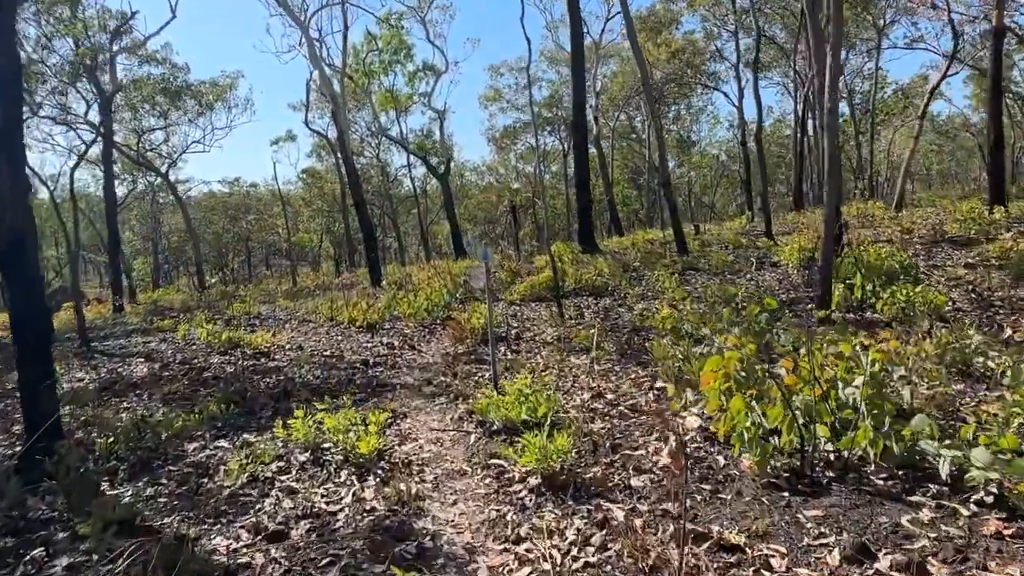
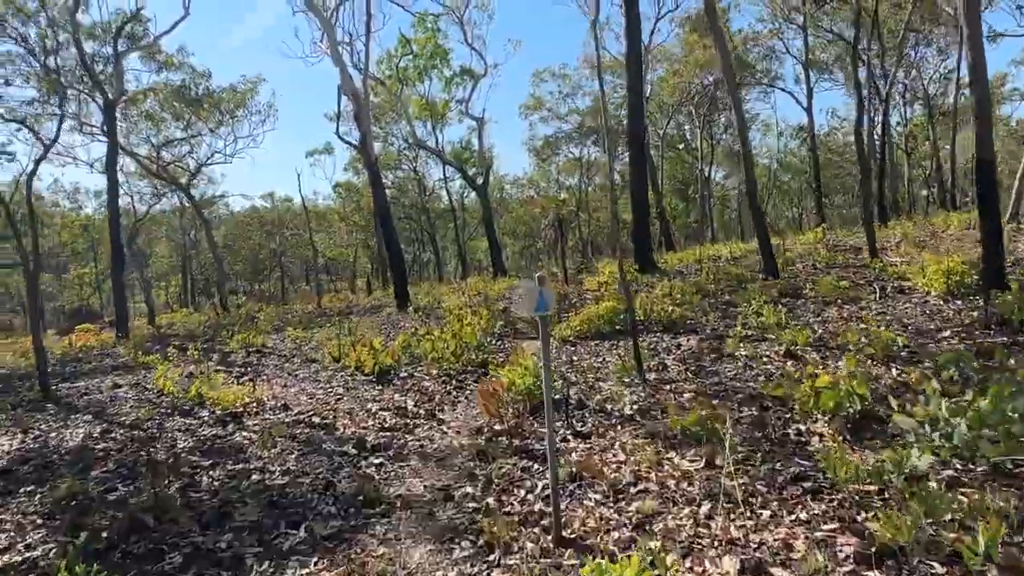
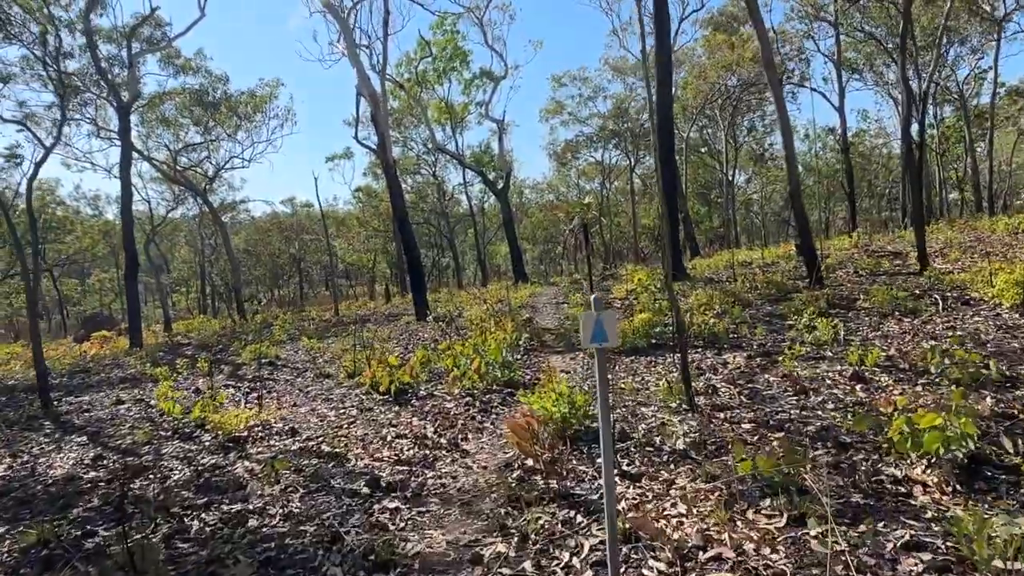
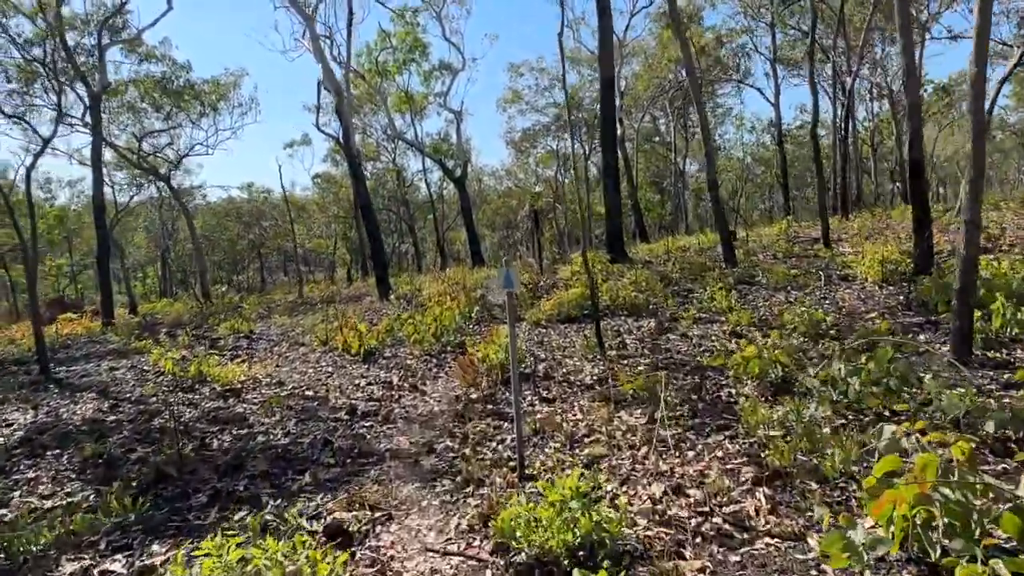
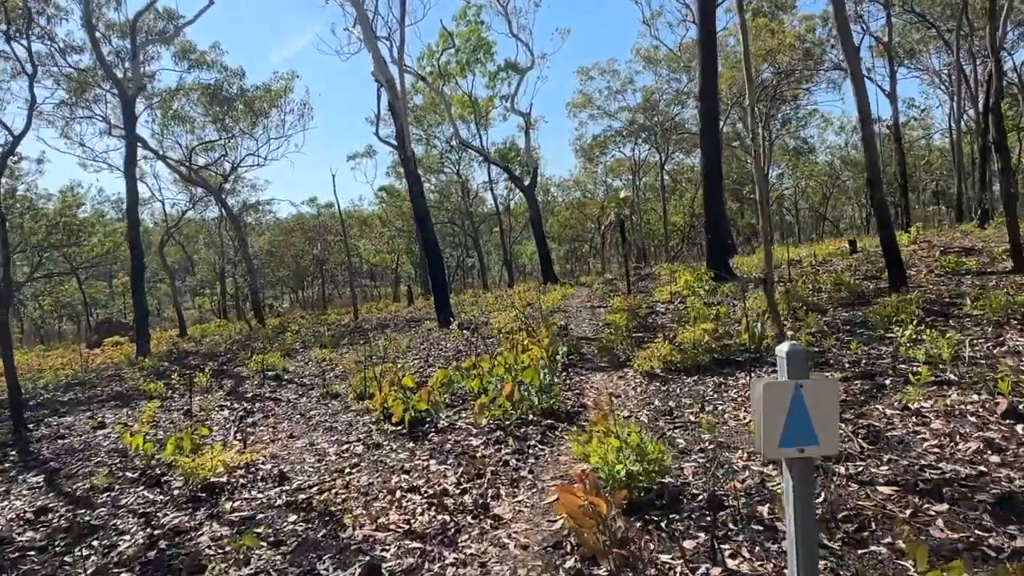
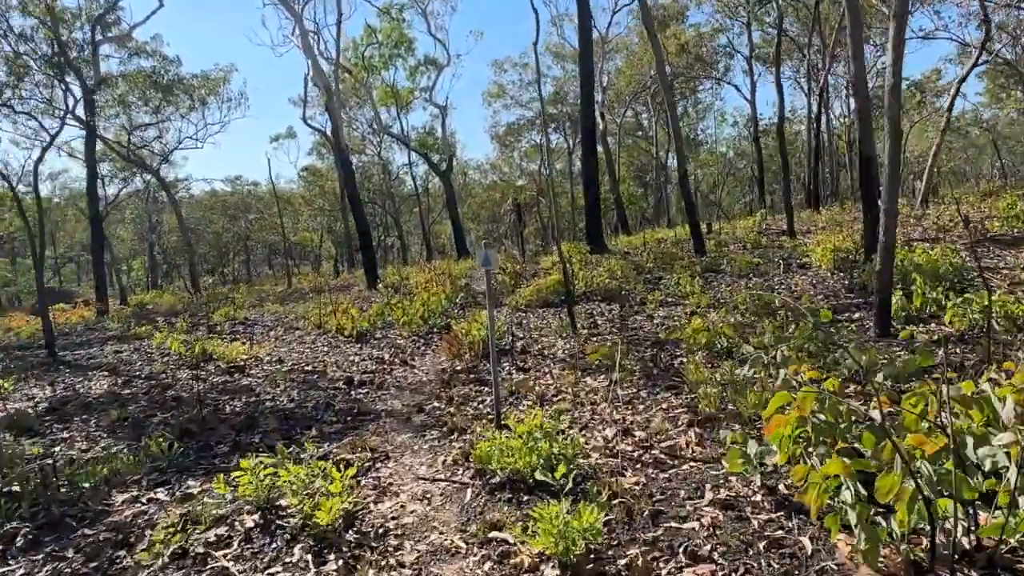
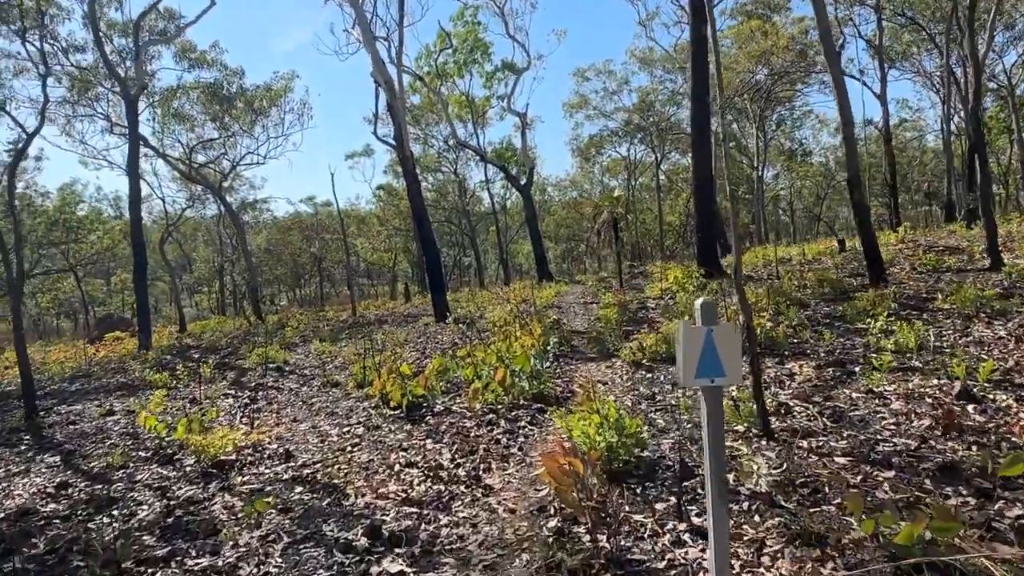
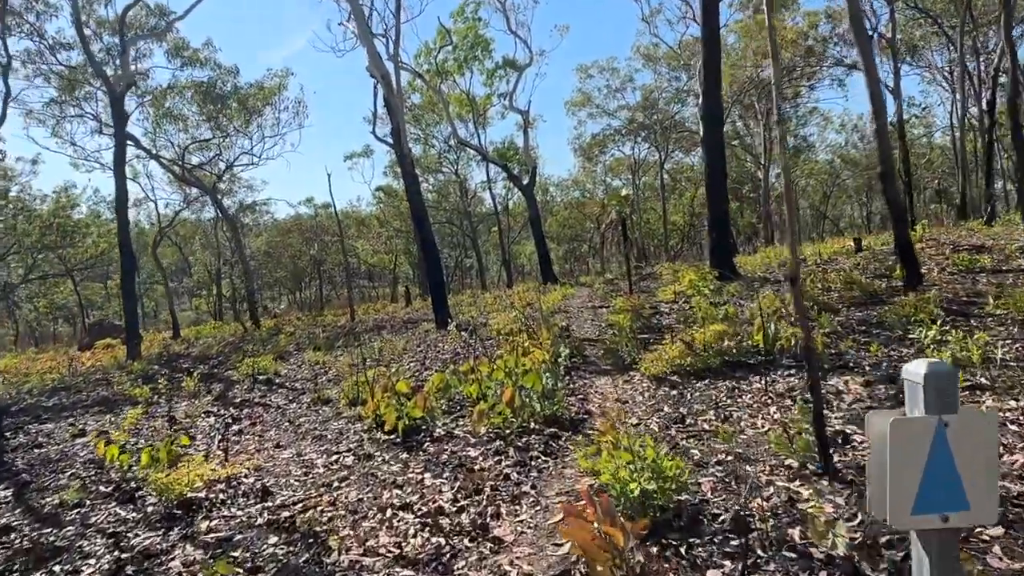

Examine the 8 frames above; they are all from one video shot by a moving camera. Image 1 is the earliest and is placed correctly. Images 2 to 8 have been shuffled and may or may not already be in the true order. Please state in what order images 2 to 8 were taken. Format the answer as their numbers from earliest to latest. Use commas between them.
6, 4, 2, 3, 7, 5, 8
